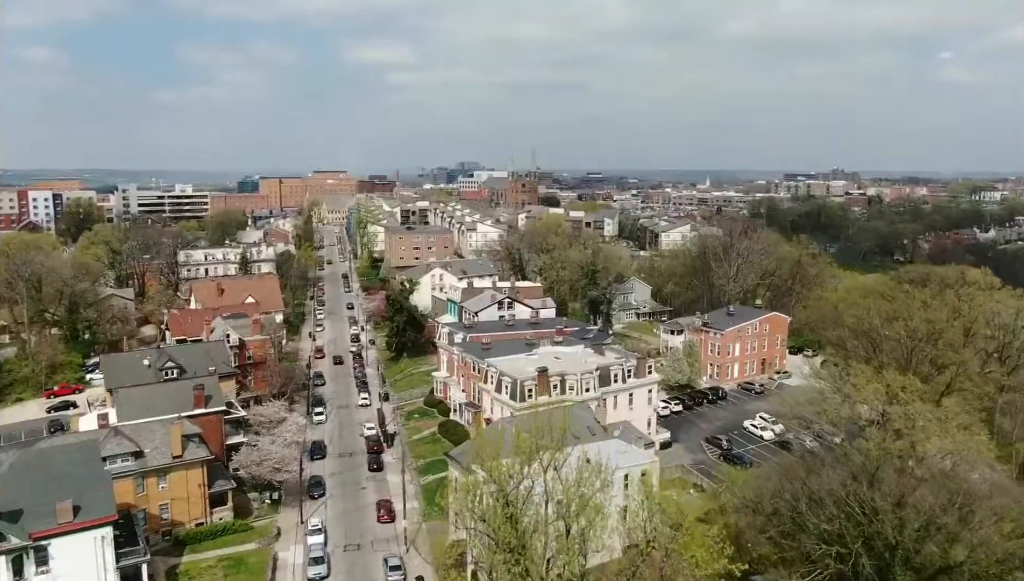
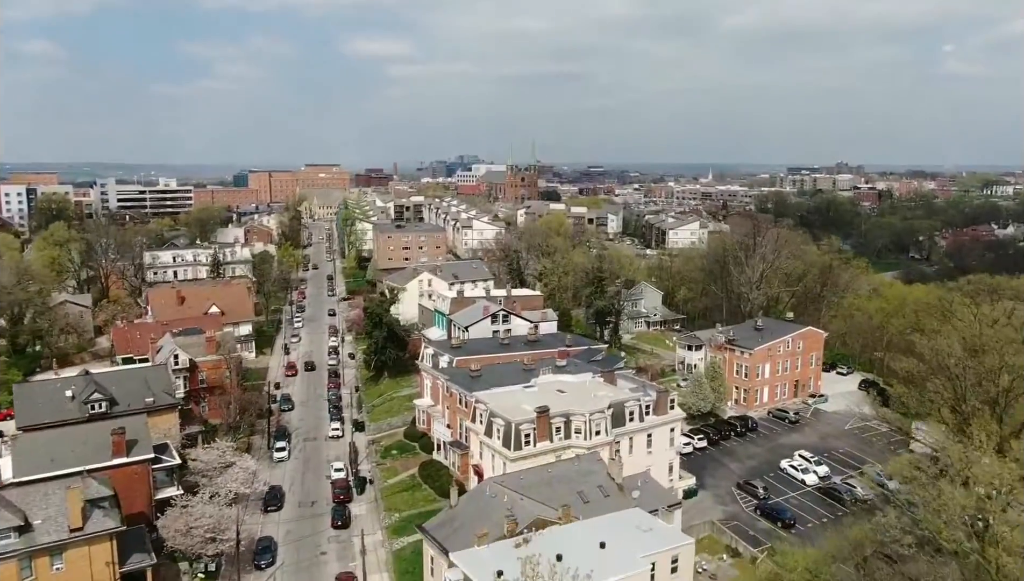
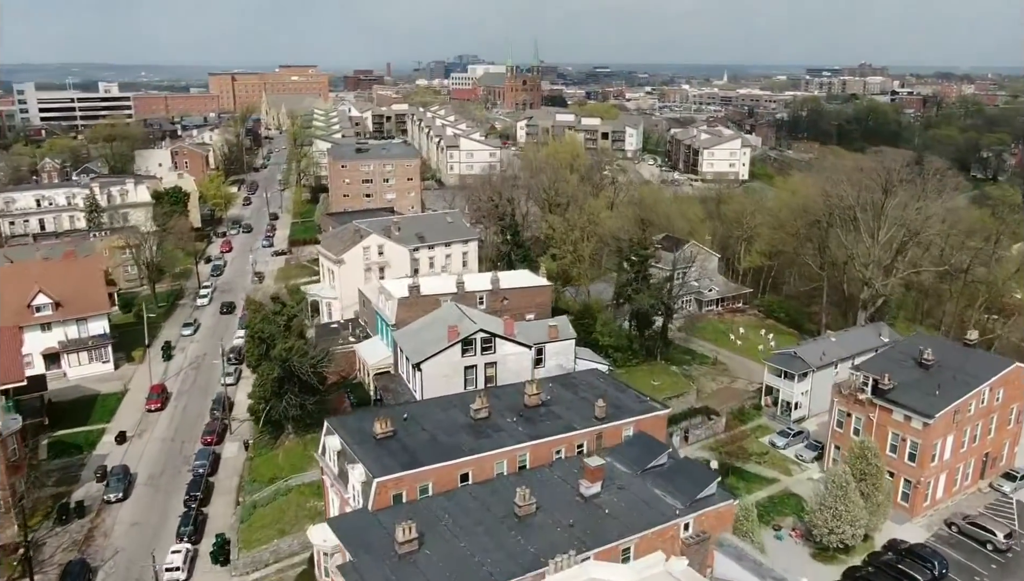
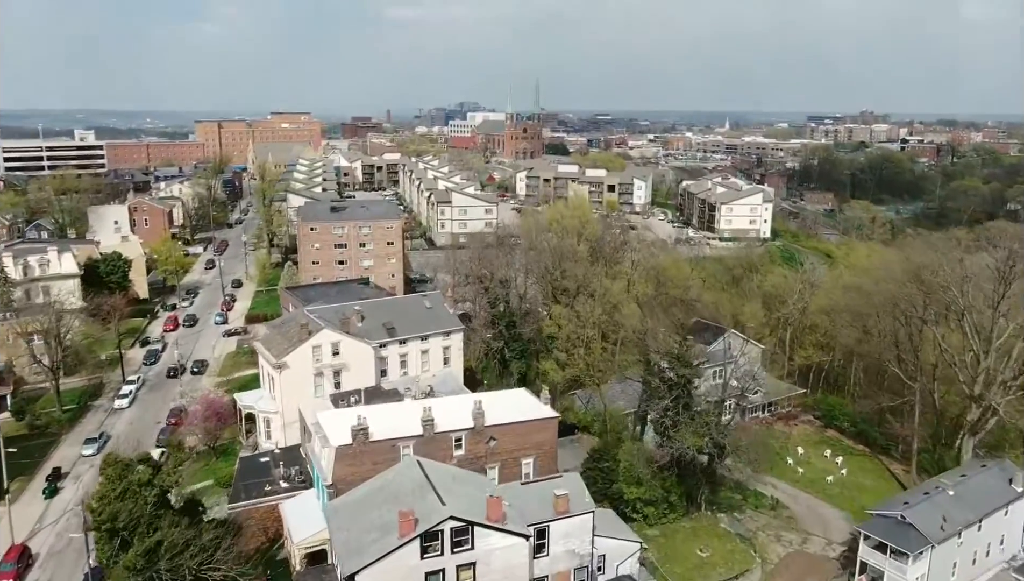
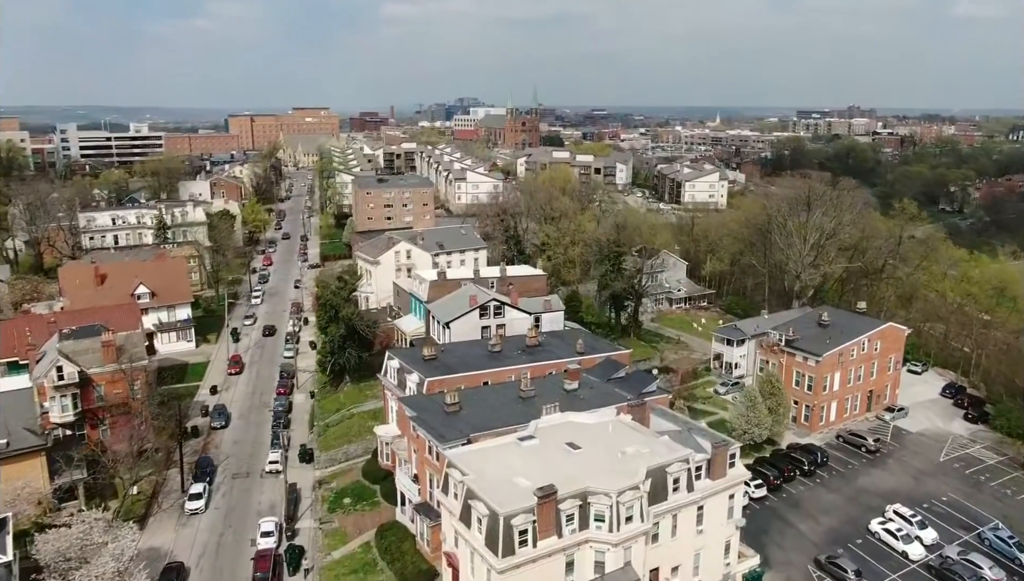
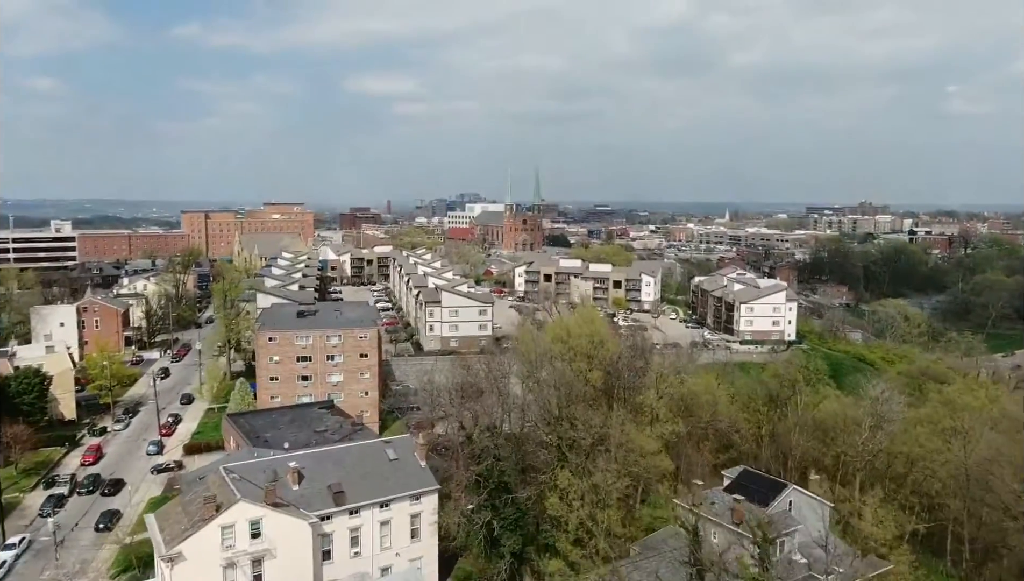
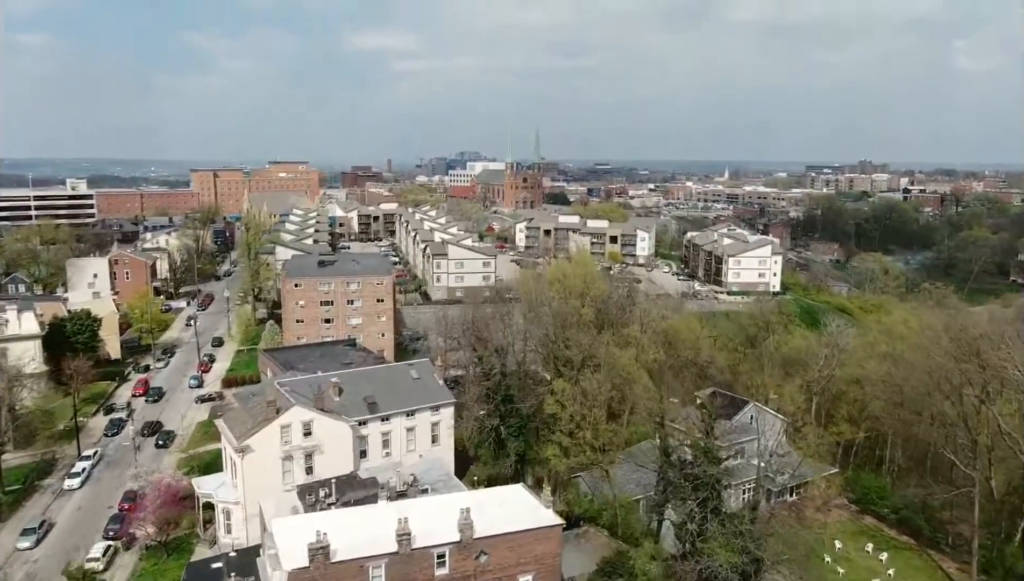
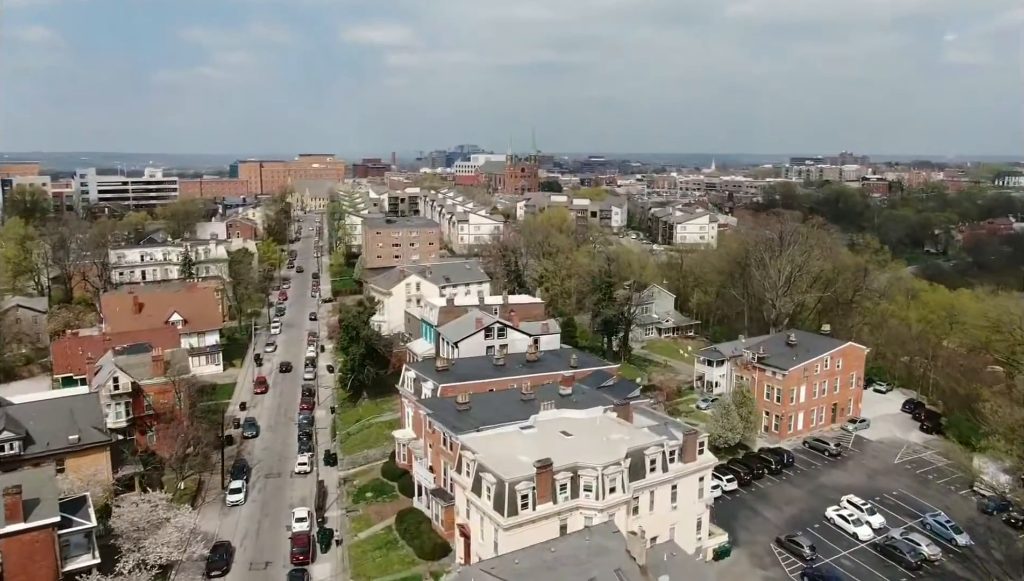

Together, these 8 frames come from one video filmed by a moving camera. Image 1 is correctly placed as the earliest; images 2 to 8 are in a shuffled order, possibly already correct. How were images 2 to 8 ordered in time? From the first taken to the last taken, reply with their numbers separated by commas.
2, 8, 5, 3, 4, 7, 6
